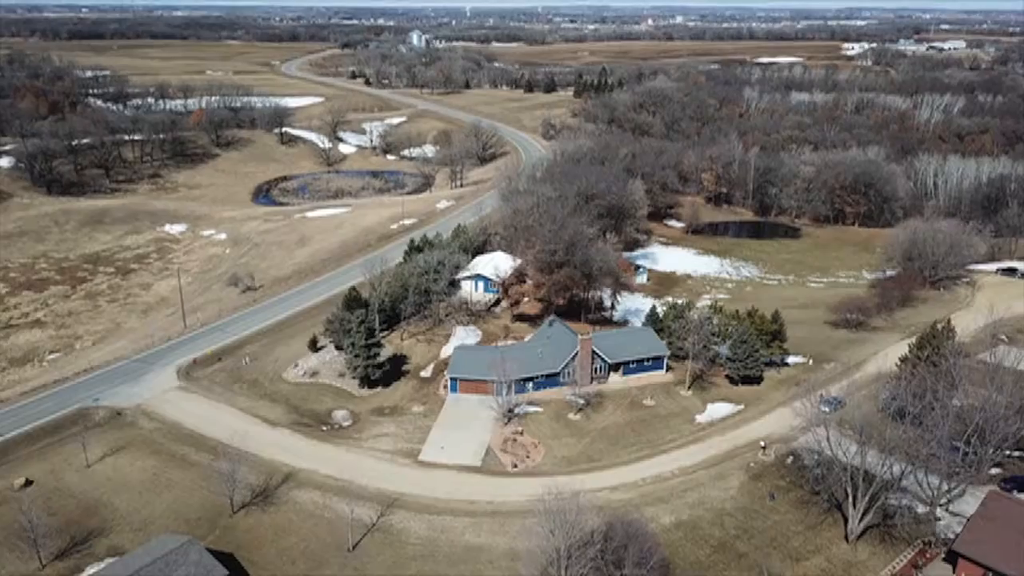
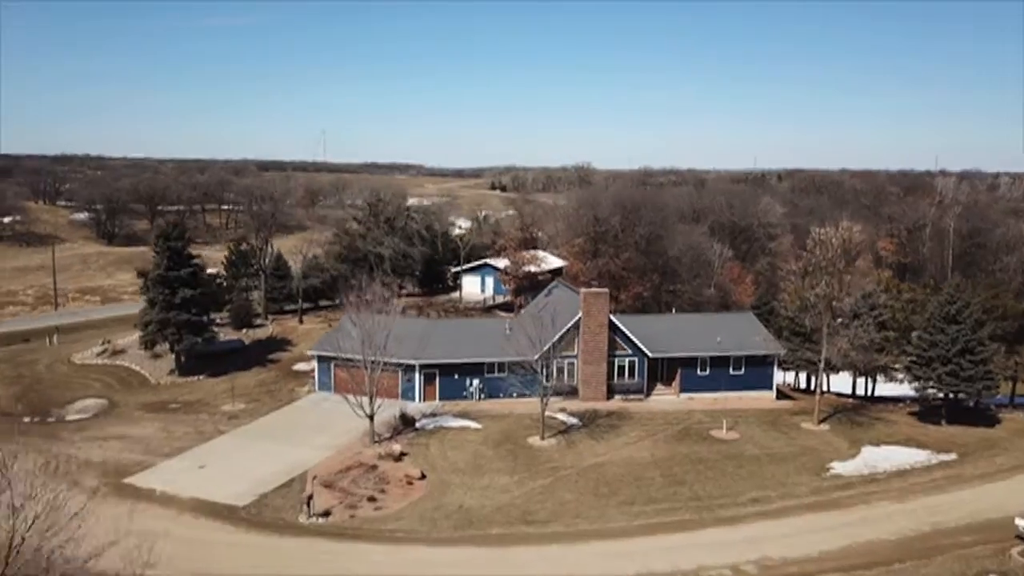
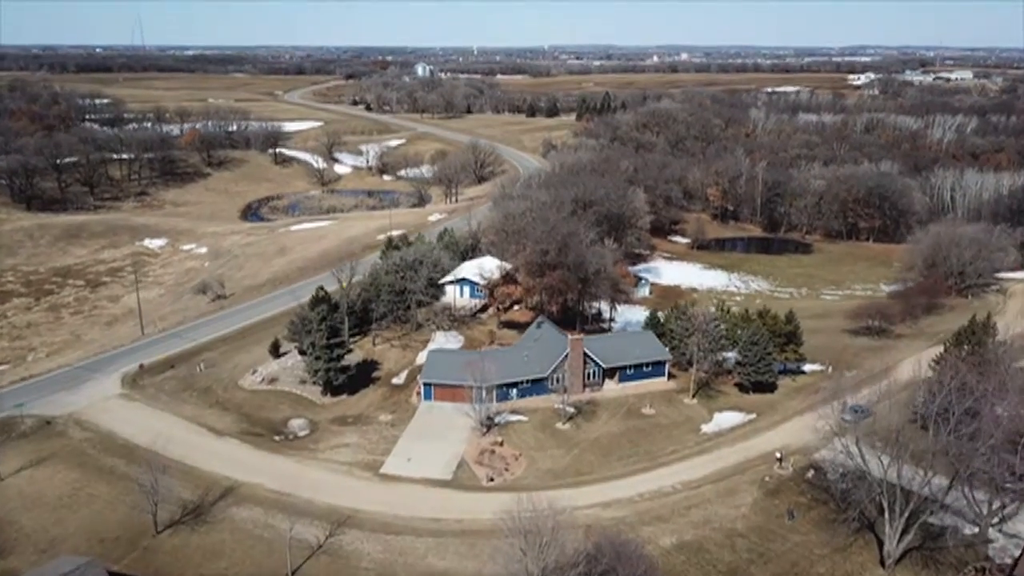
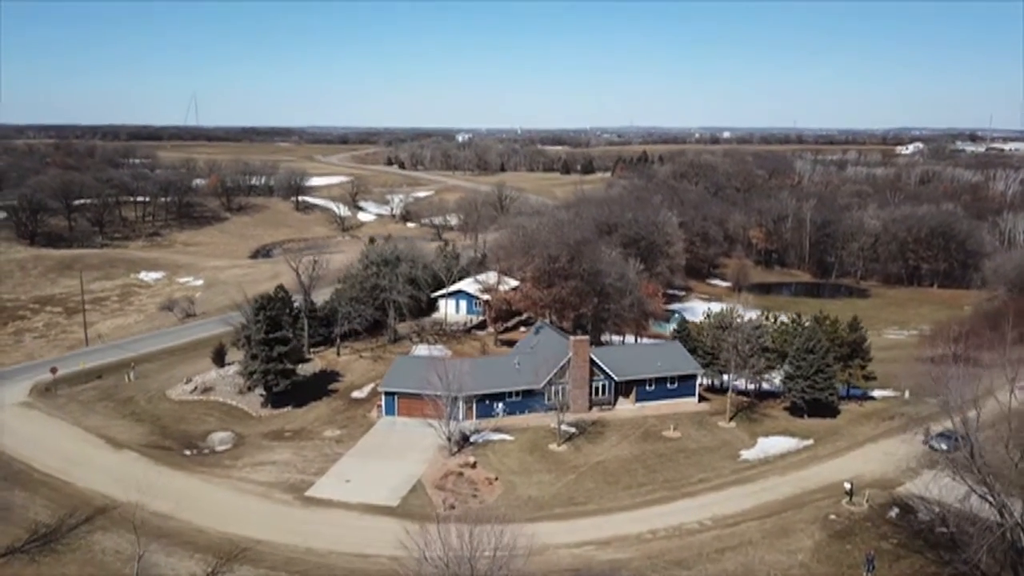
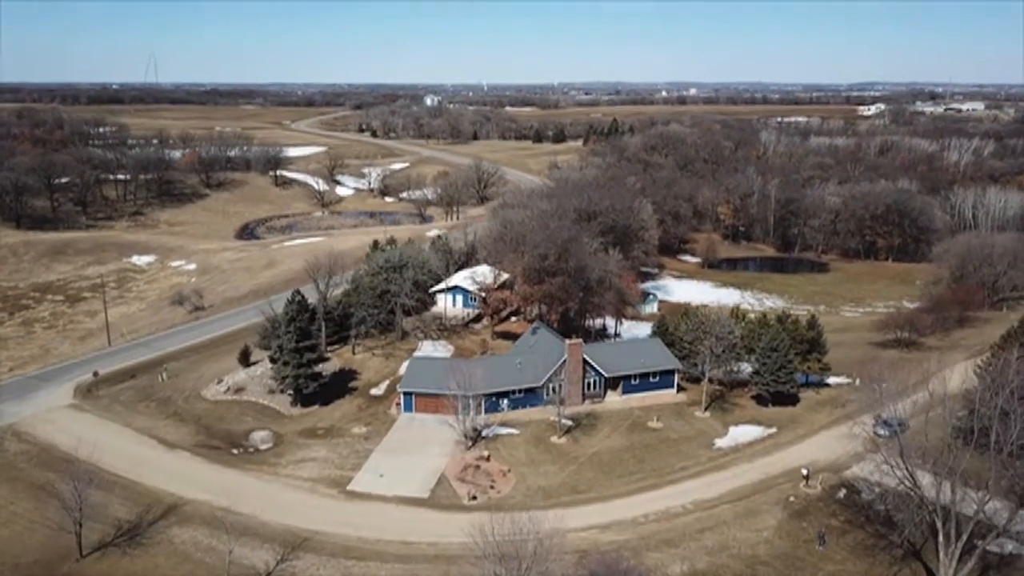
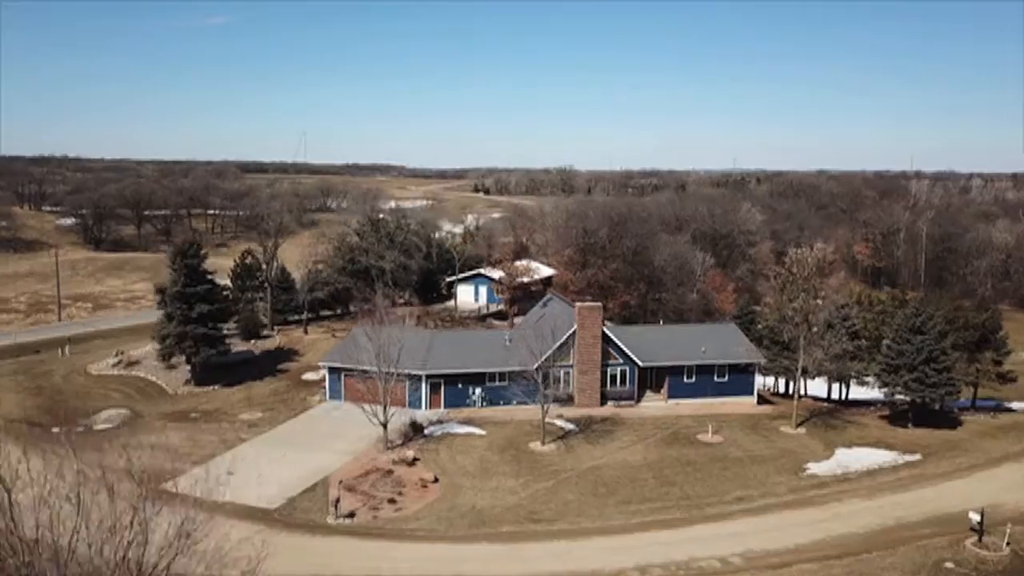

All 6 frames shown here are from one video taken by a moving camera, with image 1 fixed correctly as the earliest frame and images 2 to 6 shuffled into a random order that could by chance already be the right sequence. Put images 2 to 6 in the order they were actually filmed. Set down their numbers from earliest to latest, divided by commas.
3, 5, 4, 6, 2
